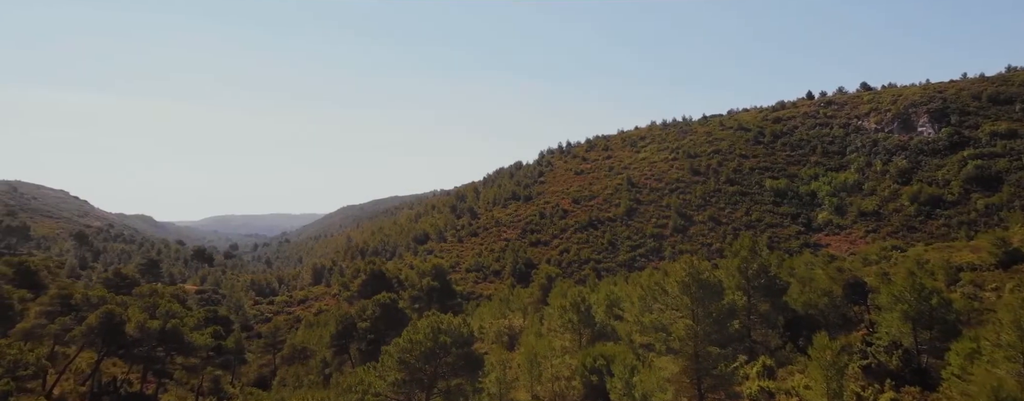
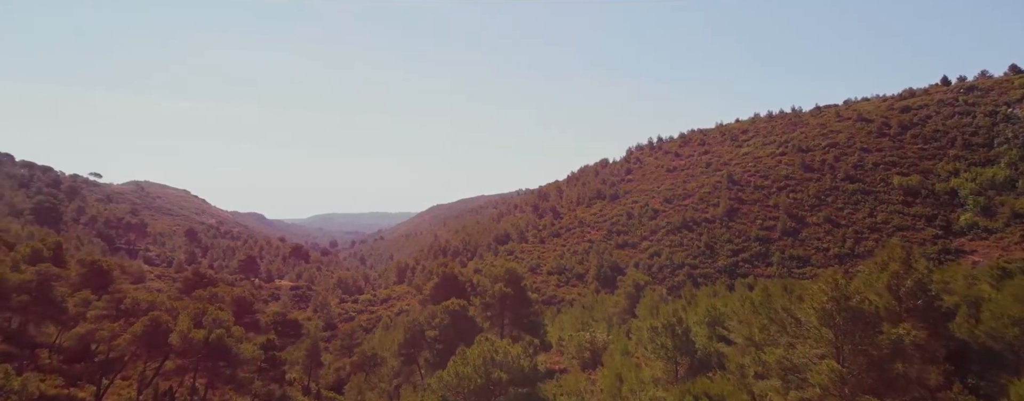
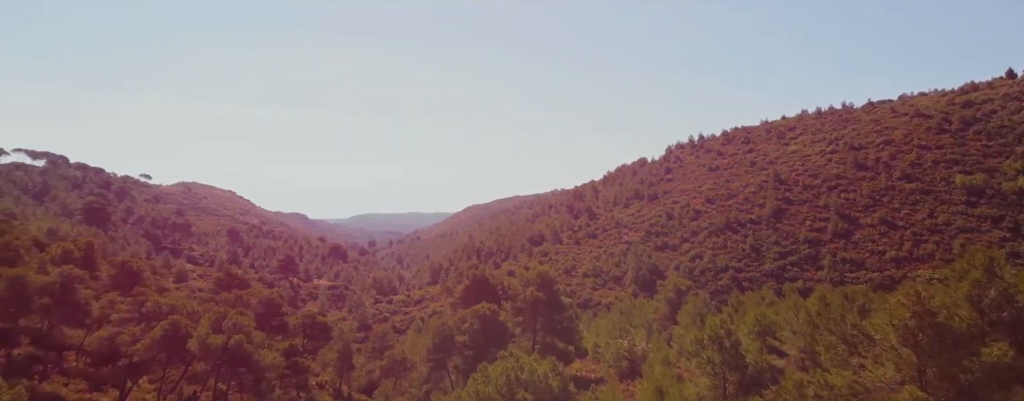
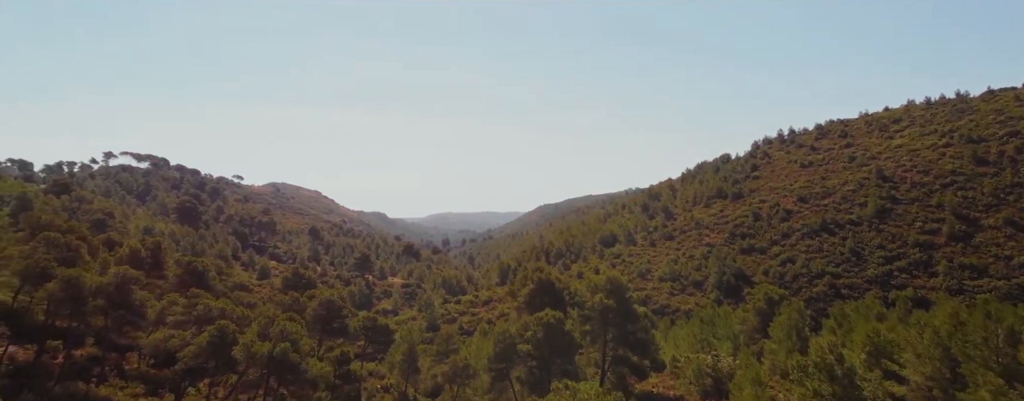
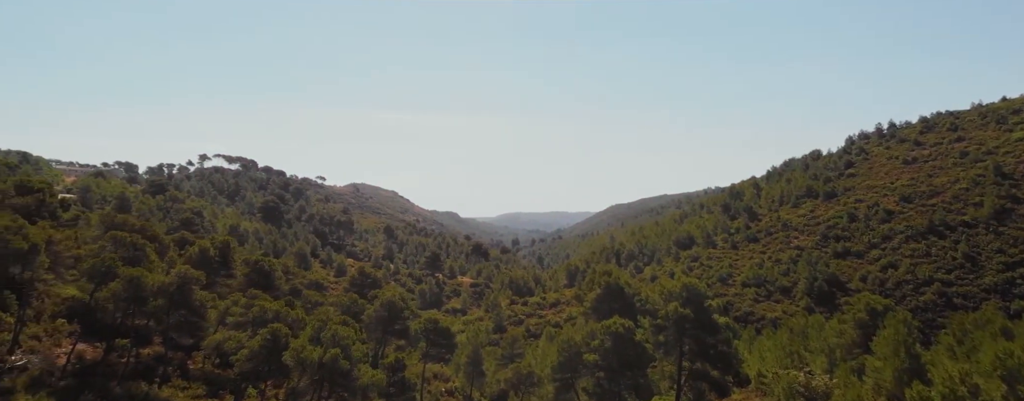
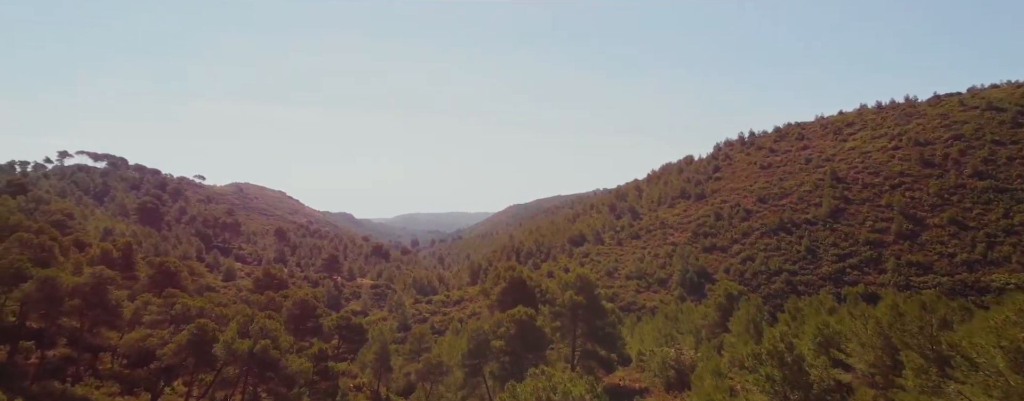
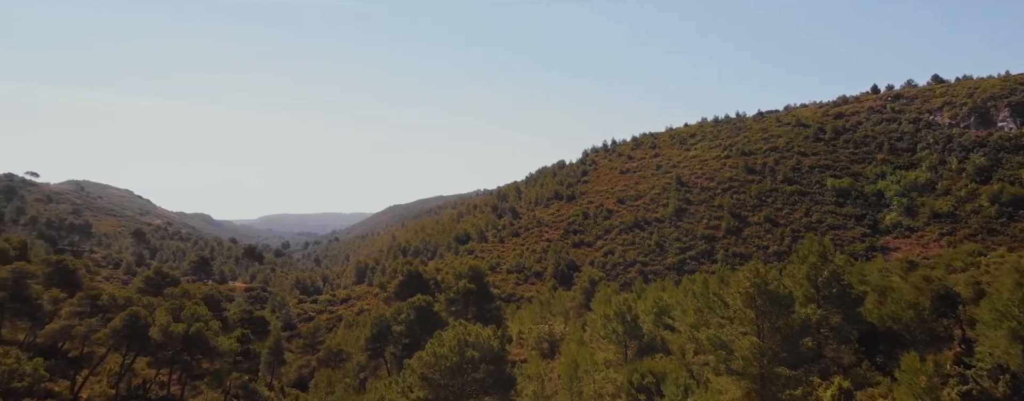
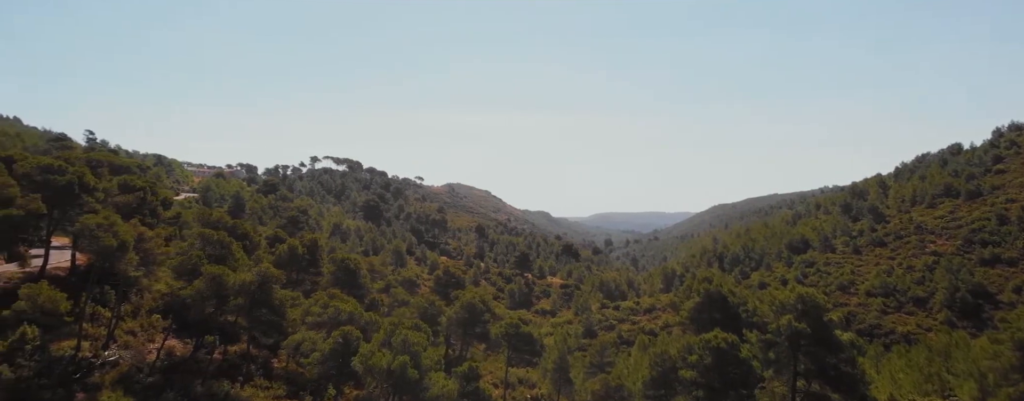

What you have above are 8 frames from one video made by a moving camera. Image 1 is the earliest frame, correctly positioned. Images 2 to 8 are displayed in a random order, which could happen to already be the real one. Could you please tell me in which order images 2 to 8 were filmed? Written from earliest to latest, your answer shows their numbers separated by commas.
7, 2, 3, 6, 4, 5, 8
